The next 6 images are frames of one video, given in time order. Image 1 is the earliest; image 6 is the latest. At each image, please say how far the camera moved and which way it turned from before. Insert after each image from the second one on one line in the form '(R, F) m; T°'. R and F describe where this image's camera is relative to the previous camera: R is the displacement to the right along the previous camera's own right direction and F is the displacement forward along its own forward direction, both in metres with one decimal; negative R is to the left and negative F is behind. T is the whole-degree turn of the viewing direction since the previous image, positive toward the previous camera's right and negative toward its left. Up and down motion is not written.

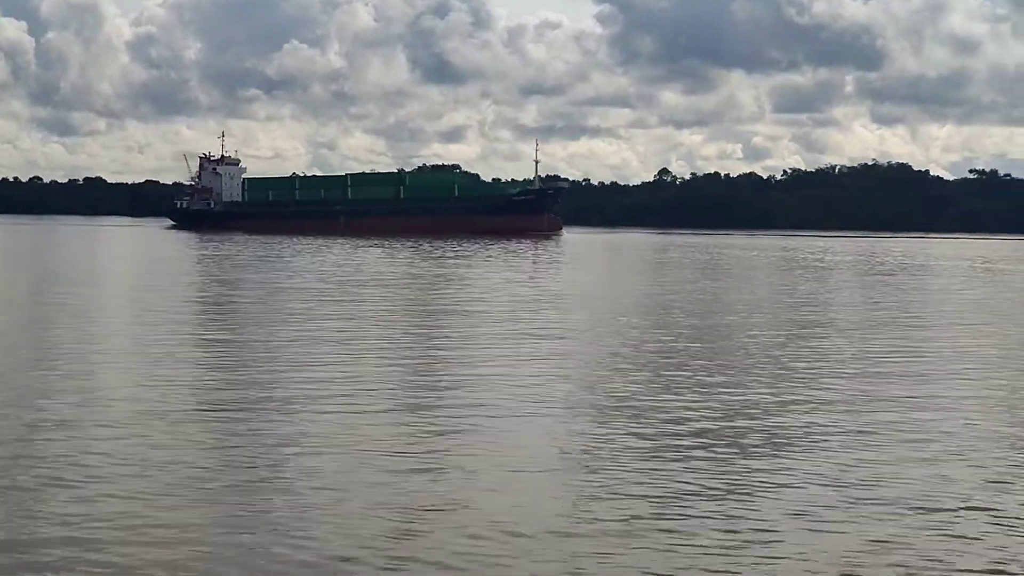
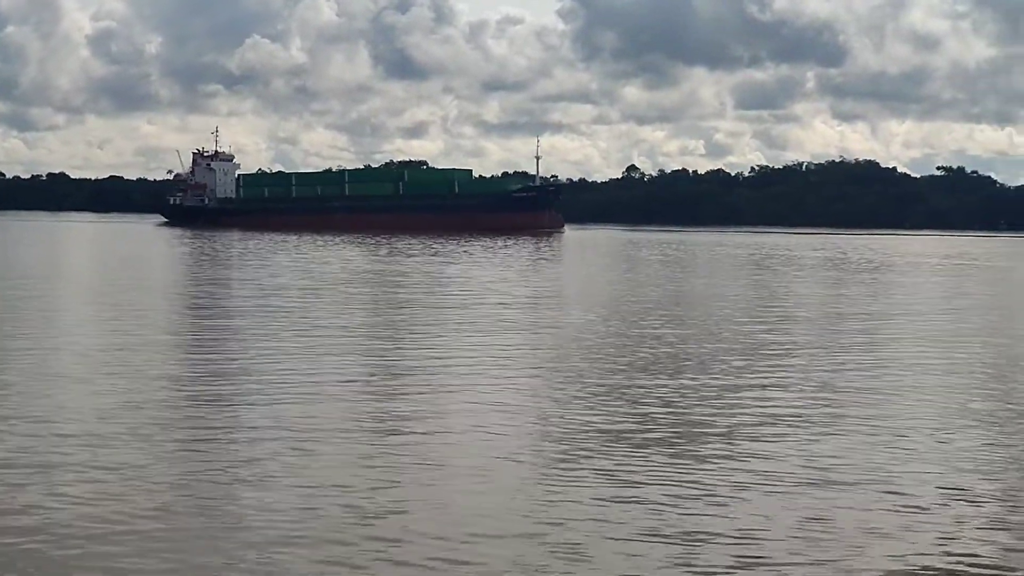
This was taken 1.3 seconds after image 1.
(-0.3, +0.1) m; +2°
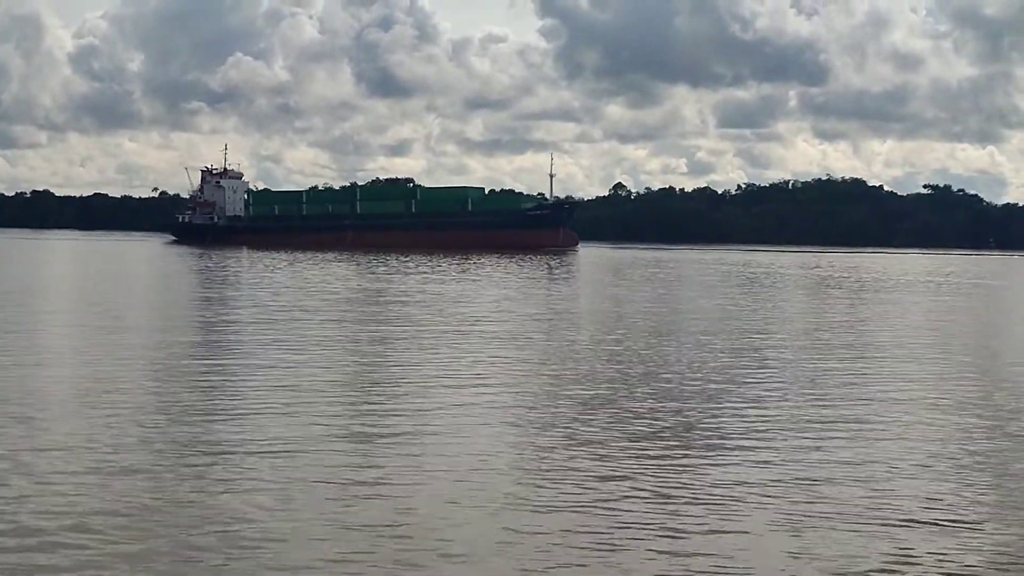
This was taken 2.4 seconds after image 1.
(-0.3, +0.1) m; +1°
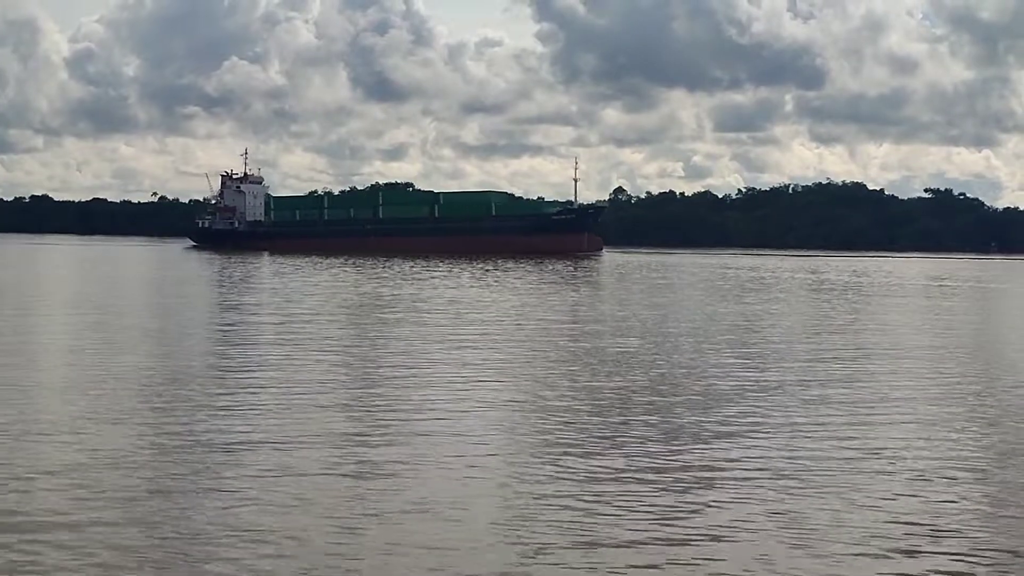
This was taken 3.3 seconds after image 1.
(-0.2, +0.1) m; 0°
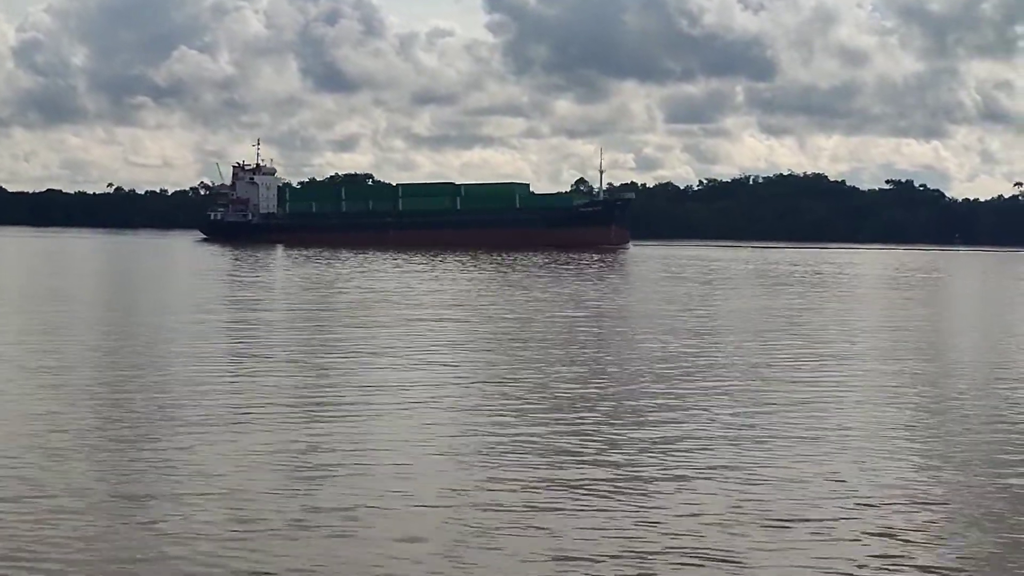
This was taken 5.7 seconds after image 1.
(-0.6, +0.1) m; +3°
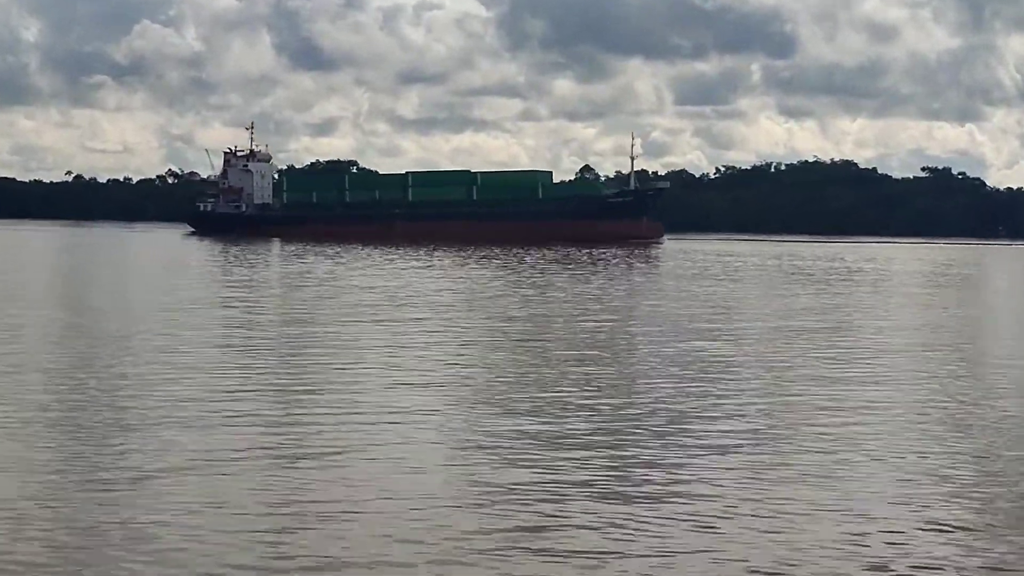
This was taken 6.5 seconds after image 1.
(-1.3, +4.5) m; +1°
